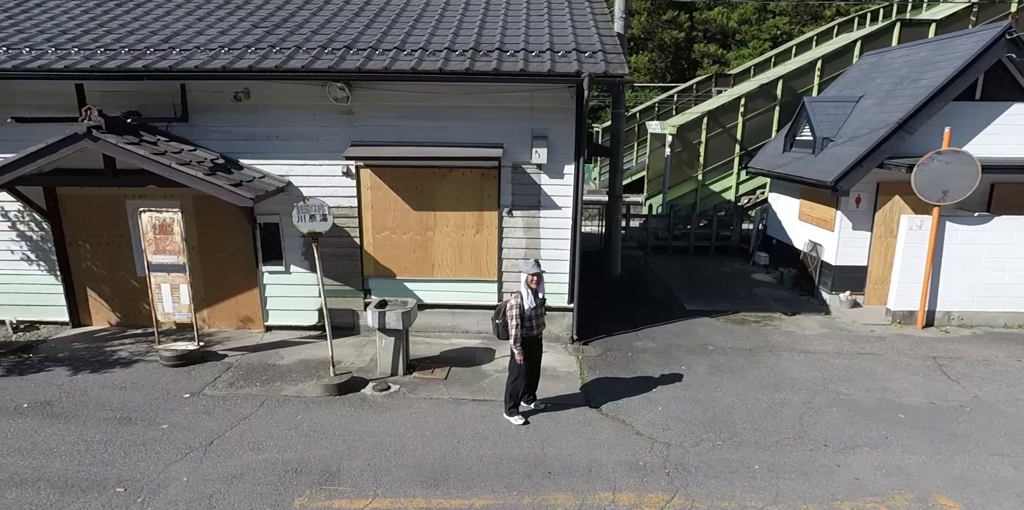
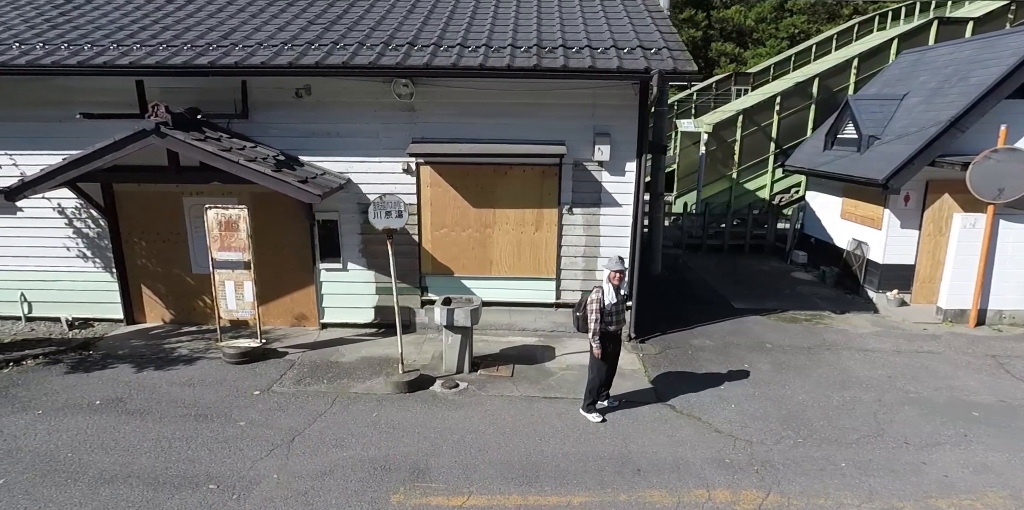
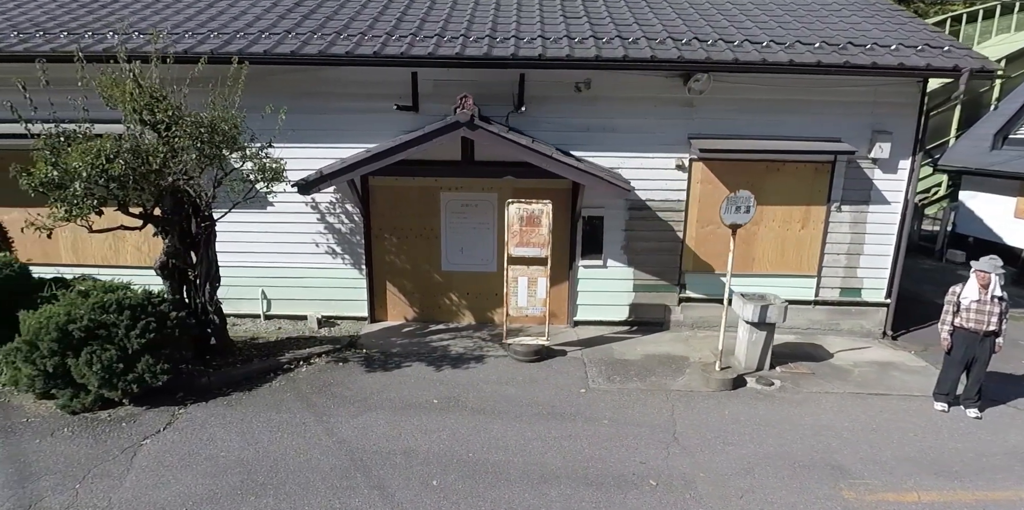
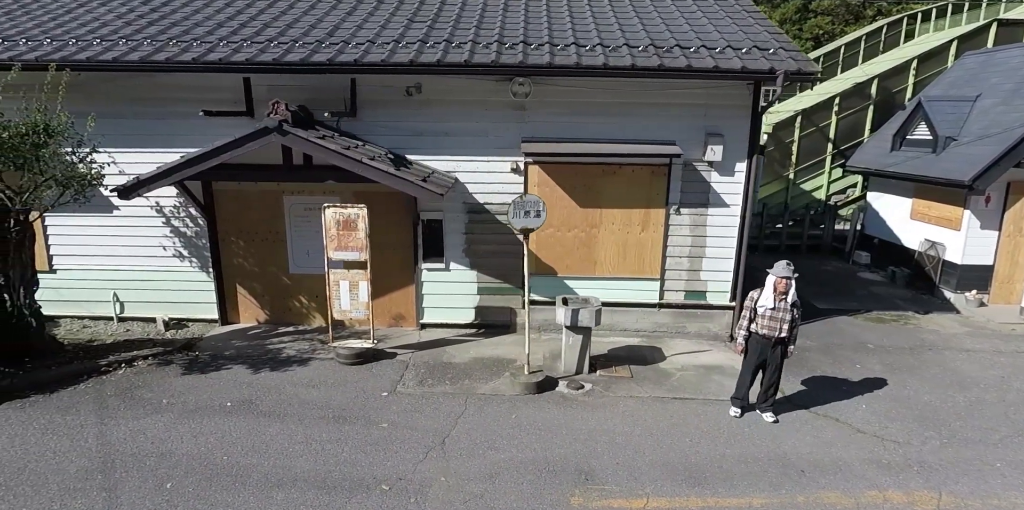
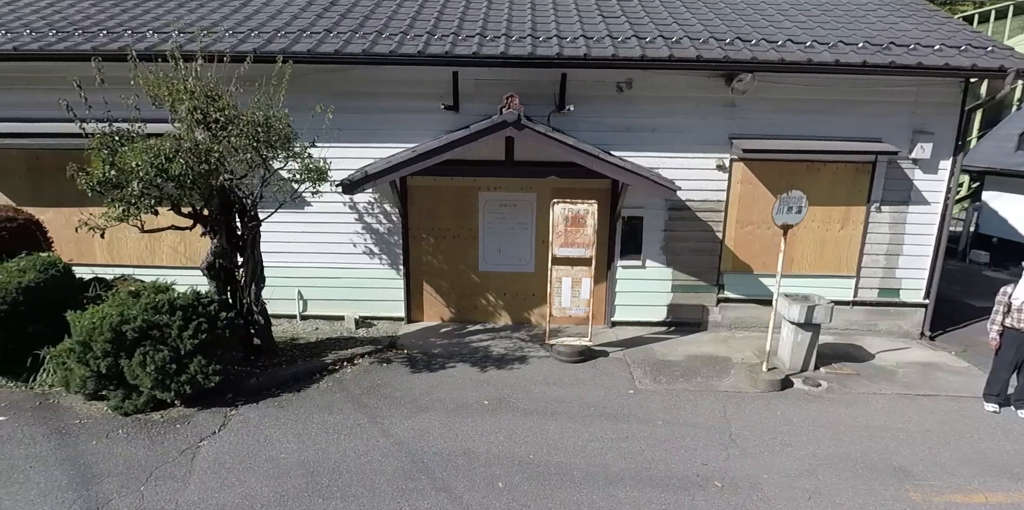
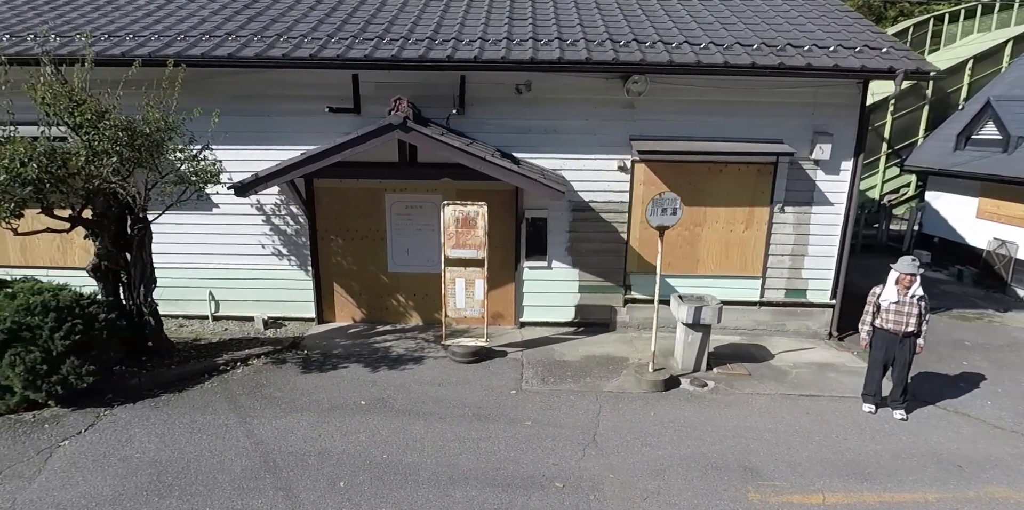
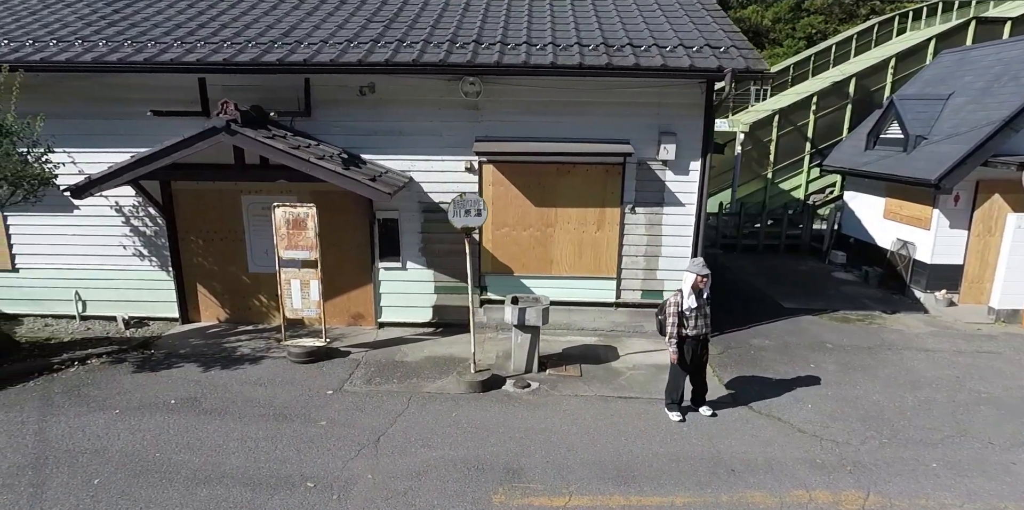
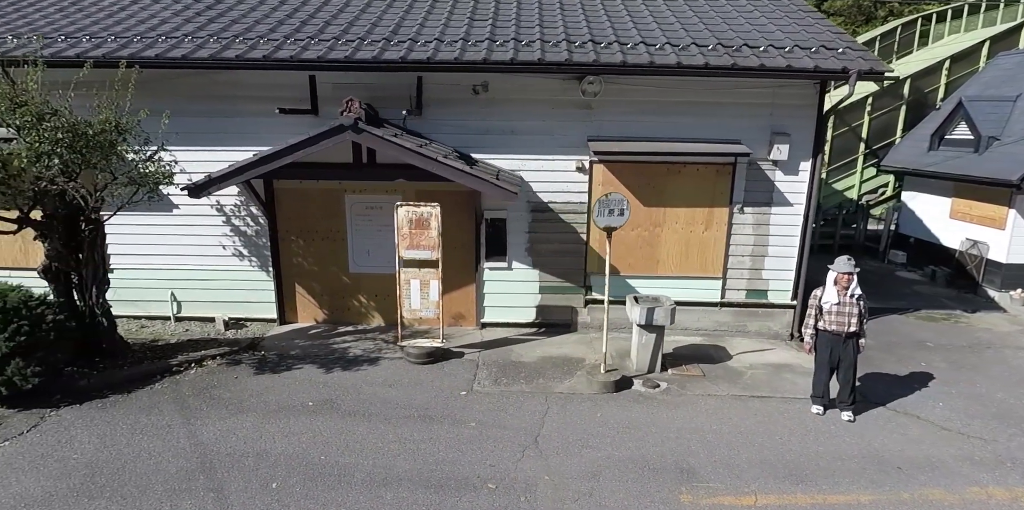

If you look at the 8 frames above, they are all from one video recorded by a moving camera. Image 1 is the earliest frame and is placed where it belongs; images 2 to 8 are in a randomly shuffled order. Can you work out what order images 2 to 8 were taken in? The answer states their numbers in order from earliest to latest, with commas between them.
2, 7, 4, 8, 6, 3, 5
